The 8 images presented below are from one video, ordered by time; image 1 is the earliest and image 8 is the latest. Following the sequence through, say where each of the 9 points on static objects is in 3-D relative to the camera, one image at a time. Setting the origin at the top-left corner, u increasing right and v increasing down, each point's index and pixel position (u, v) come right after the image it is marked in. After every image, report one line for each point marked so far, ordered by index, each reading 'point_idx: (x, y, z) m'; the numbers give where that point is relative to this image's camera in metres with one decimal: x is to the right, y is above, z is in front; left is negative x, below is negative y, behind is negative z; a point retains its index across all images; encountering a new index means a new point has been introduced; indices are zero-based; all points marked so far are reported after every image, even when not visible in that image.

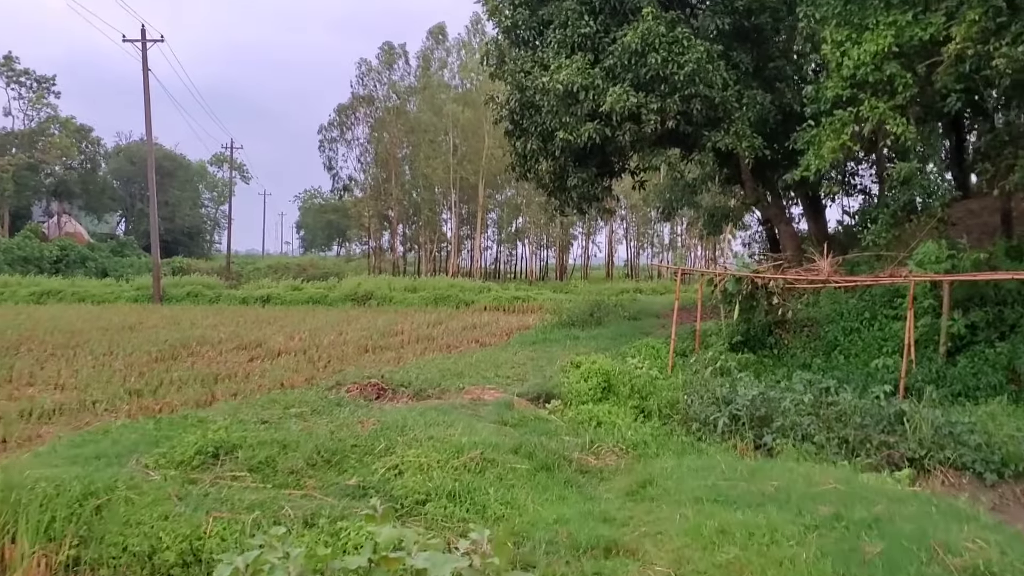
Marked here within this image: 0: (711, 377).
0: (+1.6, -0.7, +8.4) m
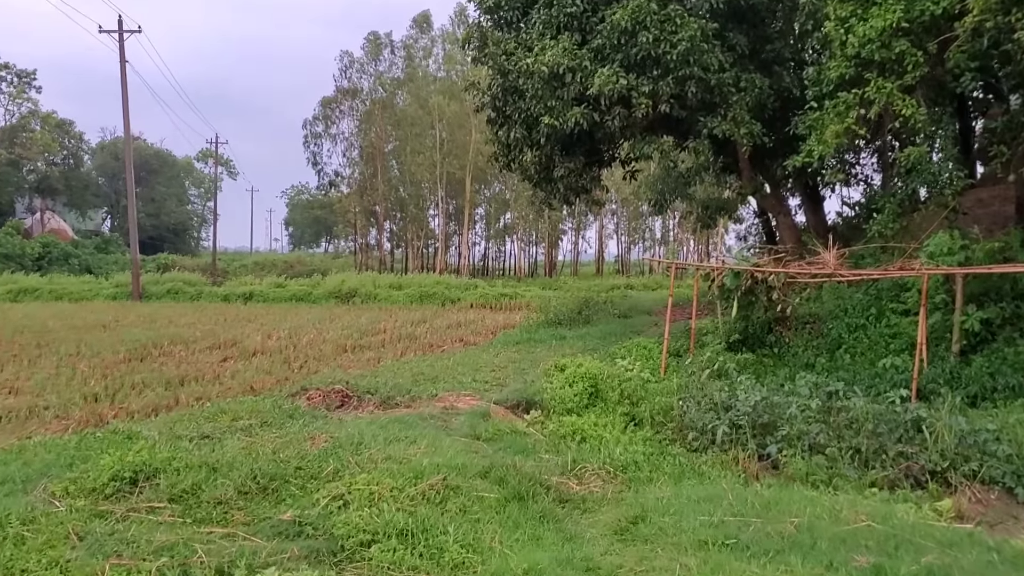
0: (+1.5, -0.7, +7.7) m
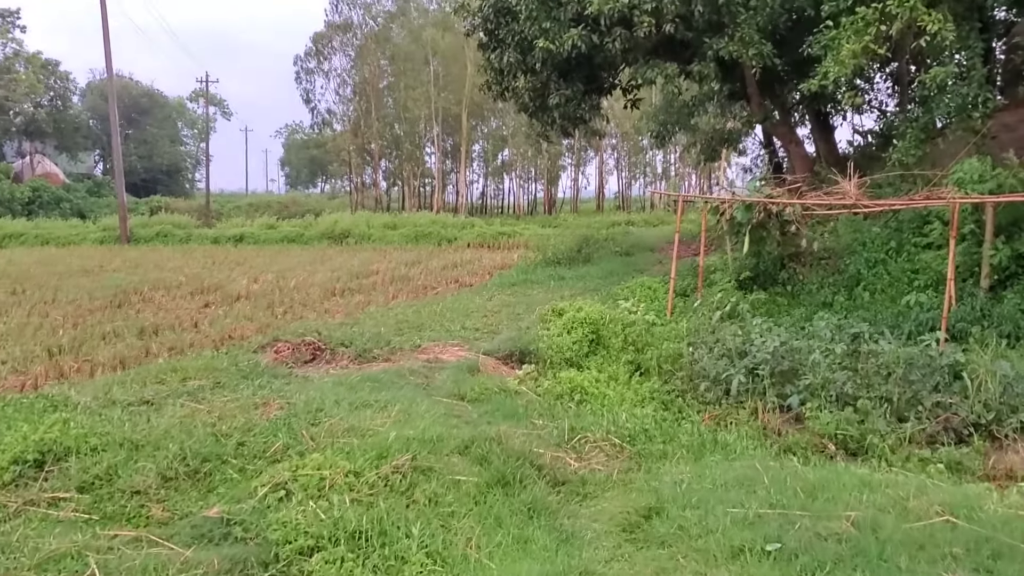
0: (+1.4, -0.2, +7.1) m
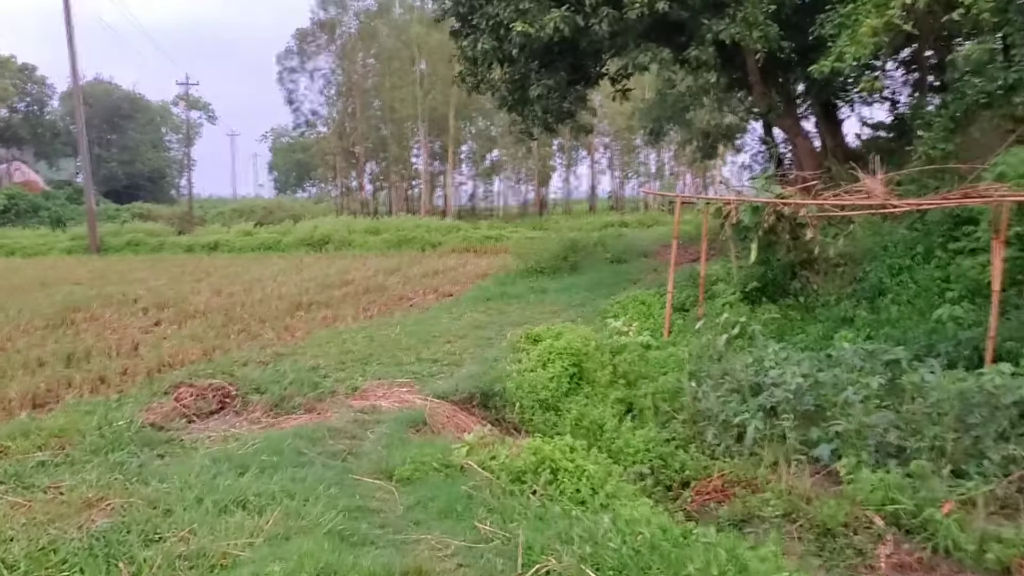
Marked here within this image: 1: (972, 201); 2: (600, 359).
0: (+1.3, -0.3, +6.0) m
1: (+3.0, +0.5, +6.6) m
2: (+0.5, -0.4, +5.5) m
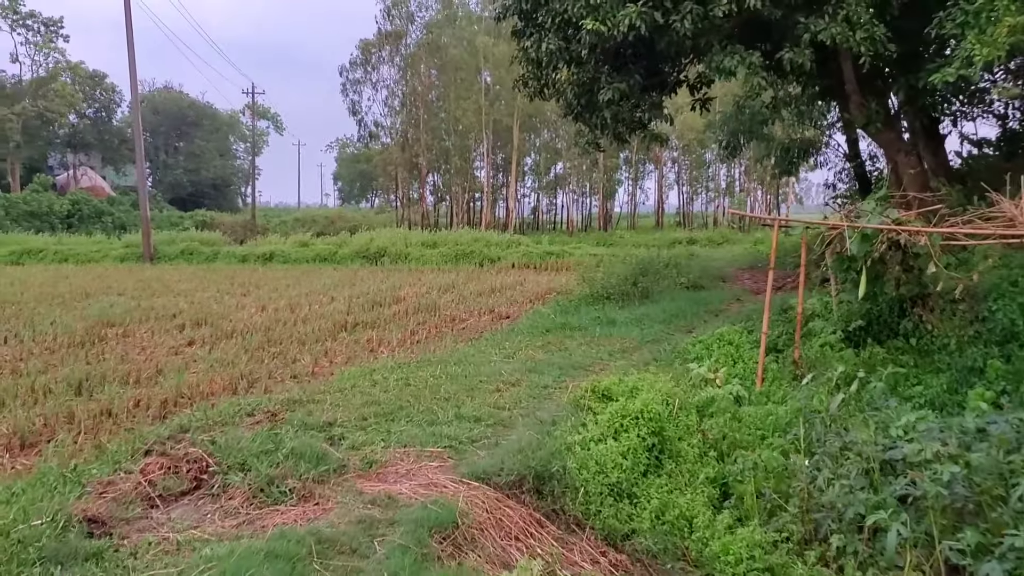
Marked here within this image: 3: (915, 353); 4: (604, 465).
0: (+1.5, -0.6, +4.8) m
1: (+3.3, +0.3, +5.3) m
2: (+0.7, -0.6, +4.4) m
3: (+2.7, -0.4, +6.9) m
4: (+0.3, -0.7, +3.9) m
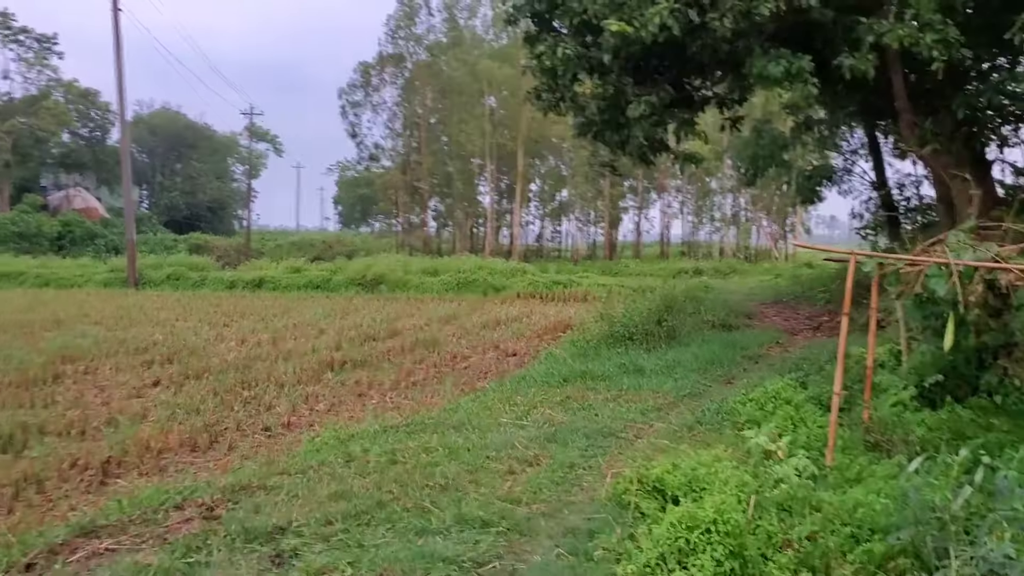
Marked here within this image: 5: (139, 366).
0: (+1.6, -0.8, +3.7) m
1: (+3.4, 0.0, +4.2) m
2: (+0.8, -0.8, +3.3) m
3: (+2.8, -0.7, +5.7) m
4: (+0.4, -0.8, +2.7) m
5: (-3.8, -0.8, +10.4) m
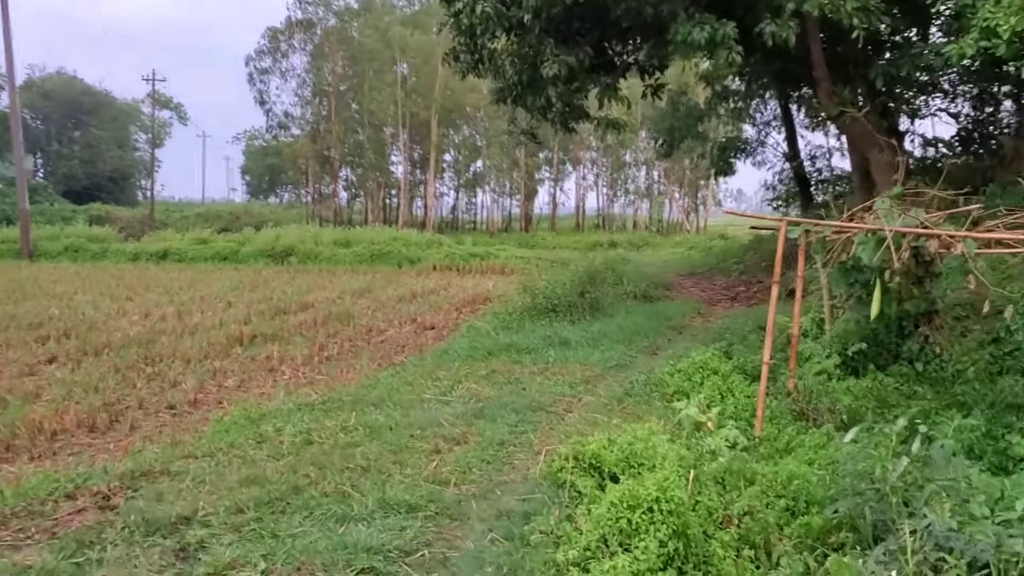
0: (+1.4, -0.7, +3.6) m
1: (+3.1, +0.2, +4.2) m
2: (+0.6, -0.7, +3.1) m
3: (+2.3, -0.5, +5.7) m
4: (+0.2, -0.7, +2.5) m
5: (-4.6, -0.5, +9.8) m
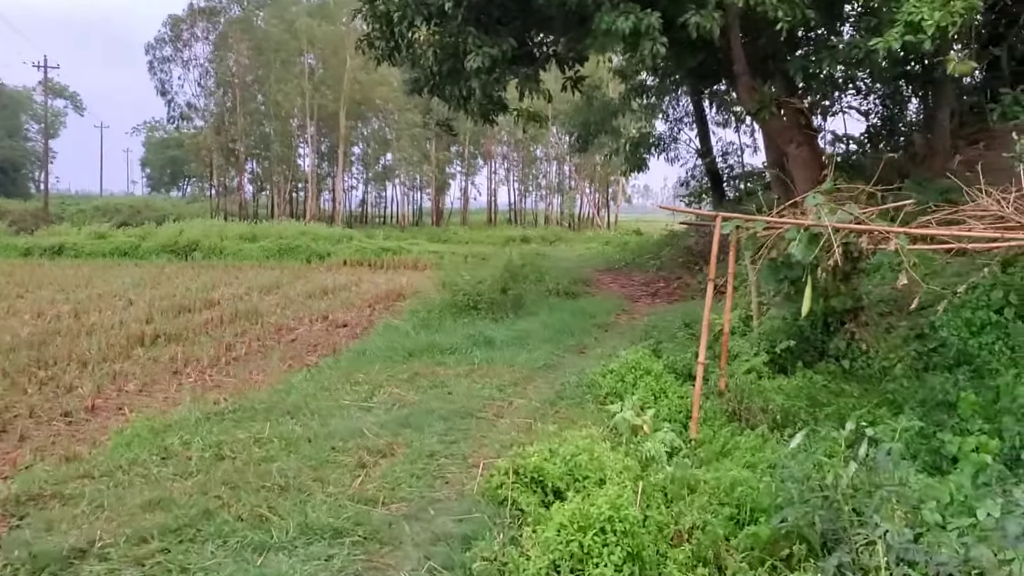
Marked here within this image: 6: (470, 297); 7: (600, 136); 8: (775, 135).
0: (+1.1, -0.6, +3.4) m
1: (+2.8, +0.2, +4.2) m
2: (+0.4, -0.7, +2.9) m
3: (+1.9, -0.5, +5.7) m
4: (+0.1, -0.7, +2.3) m
5: (-5.3, -0.5, +9.1) m
6: (-0.3, -0.1, +8.0) m
7: (+1.5, +2.6, +17.3) m
8: (+2.4, +1.4, +9.2) m
